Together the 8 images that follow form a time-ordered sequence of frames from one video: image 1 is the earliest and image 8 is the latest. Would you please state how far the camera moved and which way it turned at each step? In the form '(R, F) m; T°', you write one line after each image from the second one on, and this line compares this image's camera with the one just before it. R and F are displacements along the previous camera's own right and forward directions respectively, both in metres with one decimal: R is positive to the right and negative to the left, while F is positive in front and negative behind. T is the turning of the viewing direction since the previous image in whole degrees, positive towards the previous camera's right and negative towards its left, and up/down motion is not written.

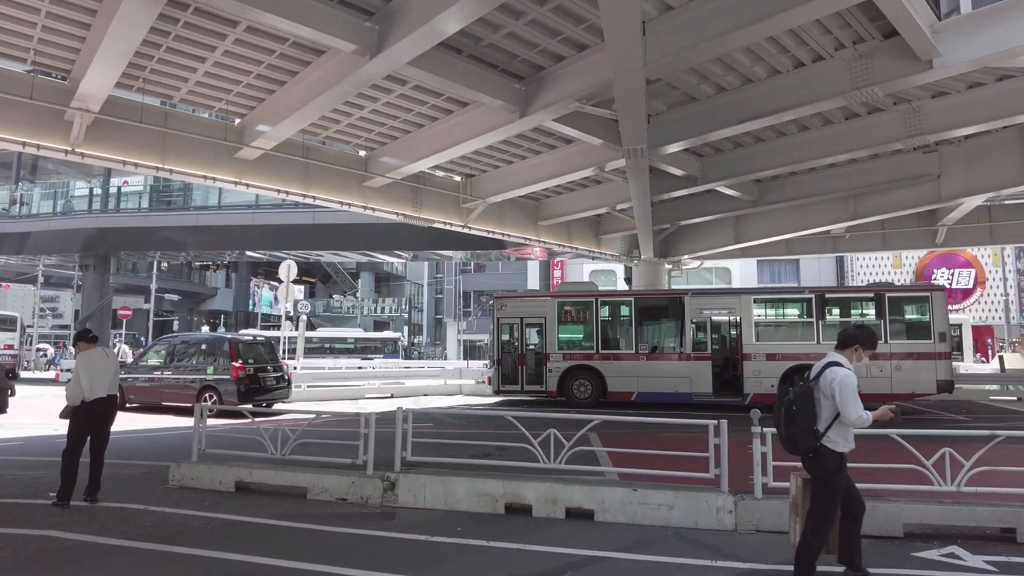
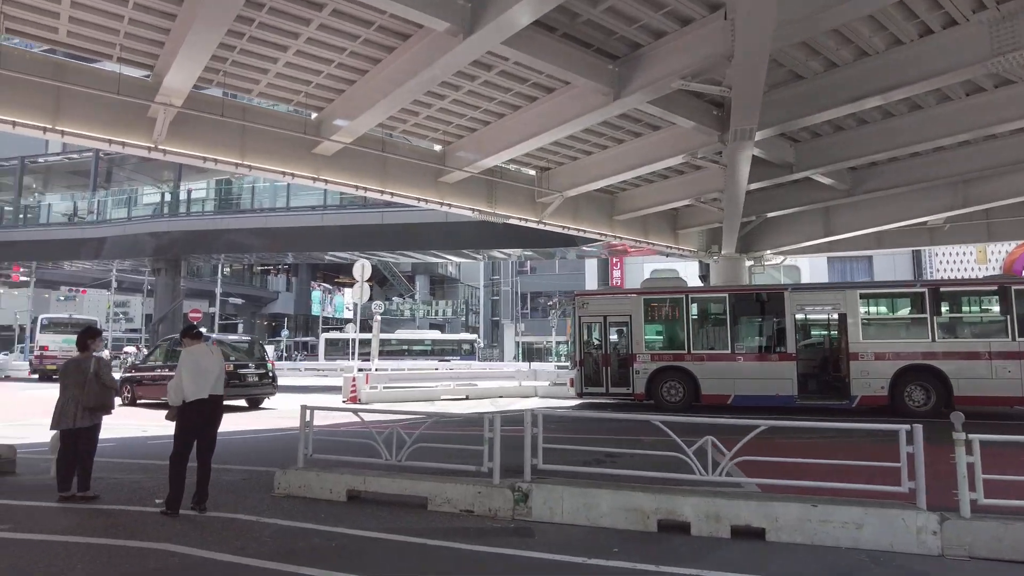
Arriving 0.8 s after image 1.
(-0.8, +0.7) m; -4°
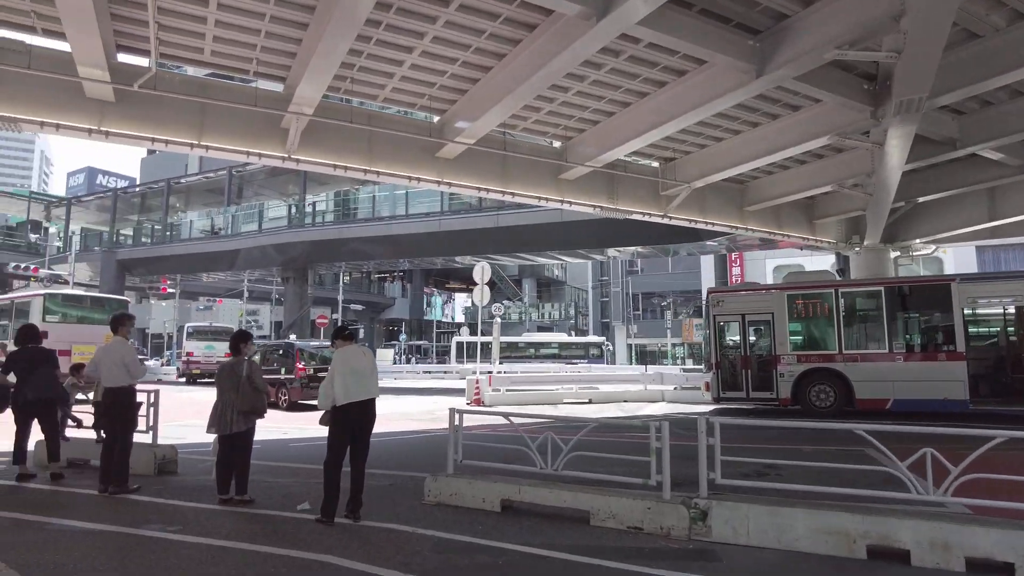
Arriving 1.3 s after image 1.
(-0.5, +0.4) m; -9°
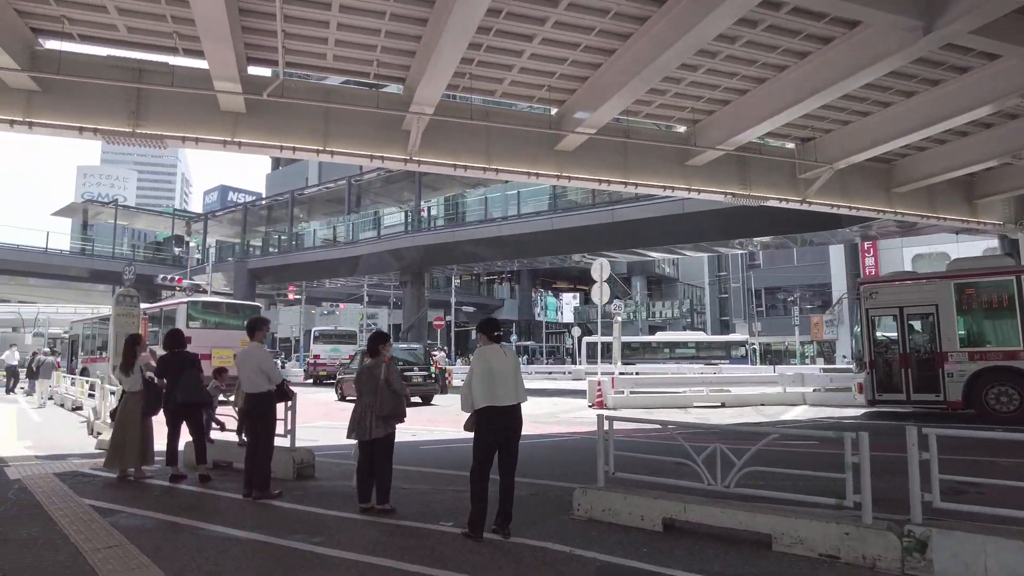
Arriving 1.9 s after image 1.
(-0.4, +0.5) m; -9°
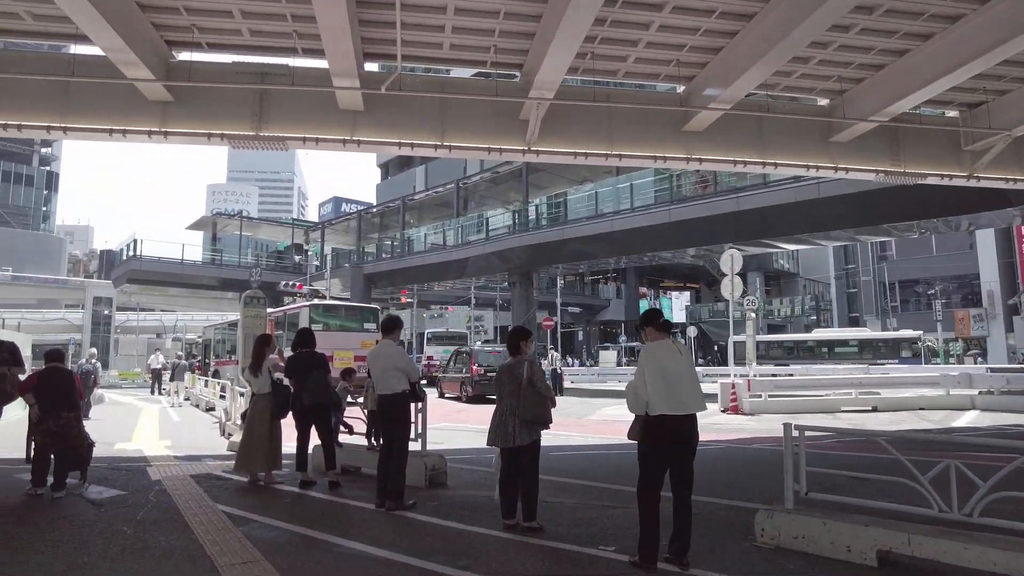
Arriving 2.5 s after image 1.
(-0.4, +0.7) m; -9°
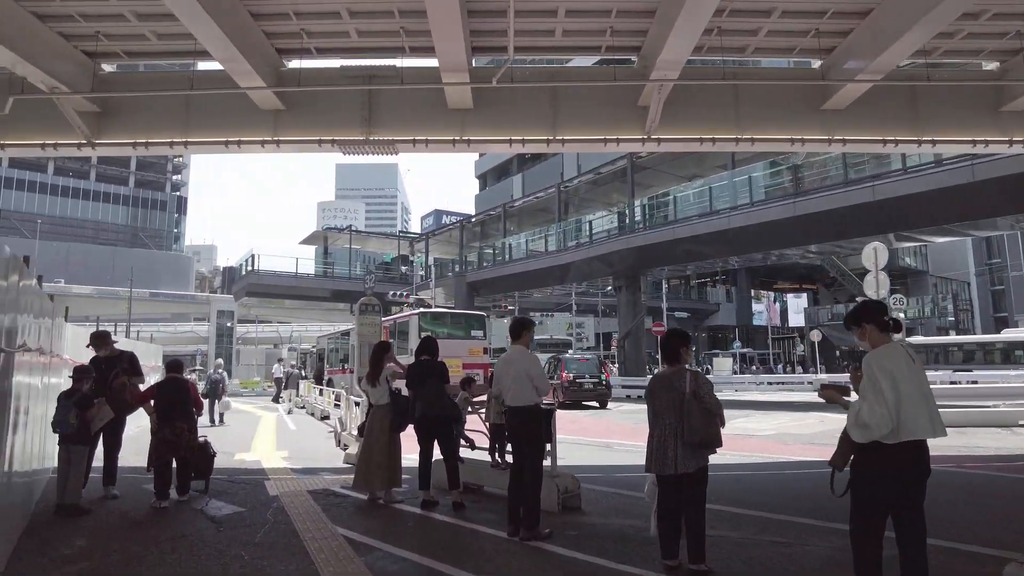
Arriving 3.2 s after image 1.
(-0.4, +0.7) m; -8°
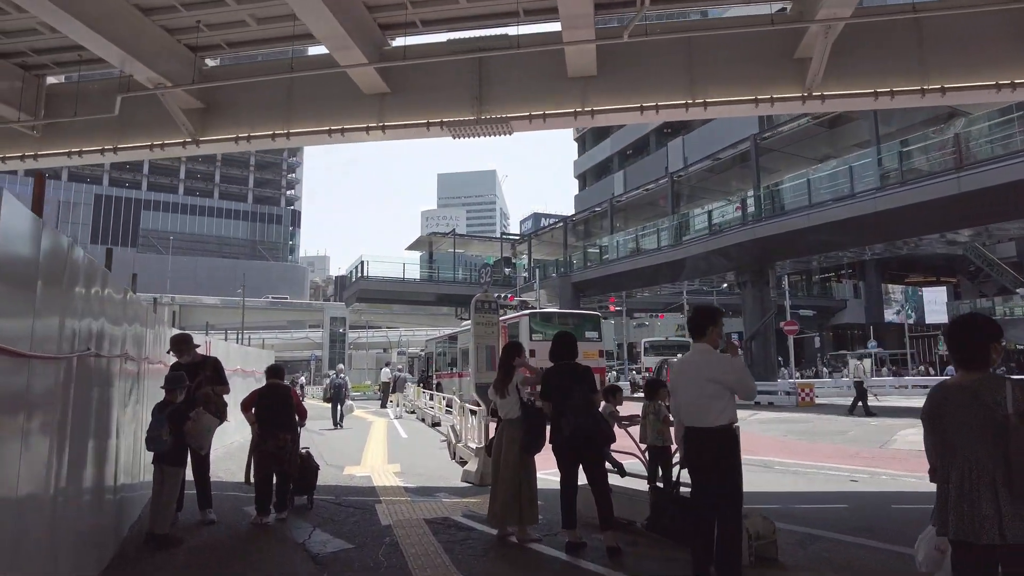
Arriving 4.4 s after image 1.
(-0.5, +1.3) m; -9°
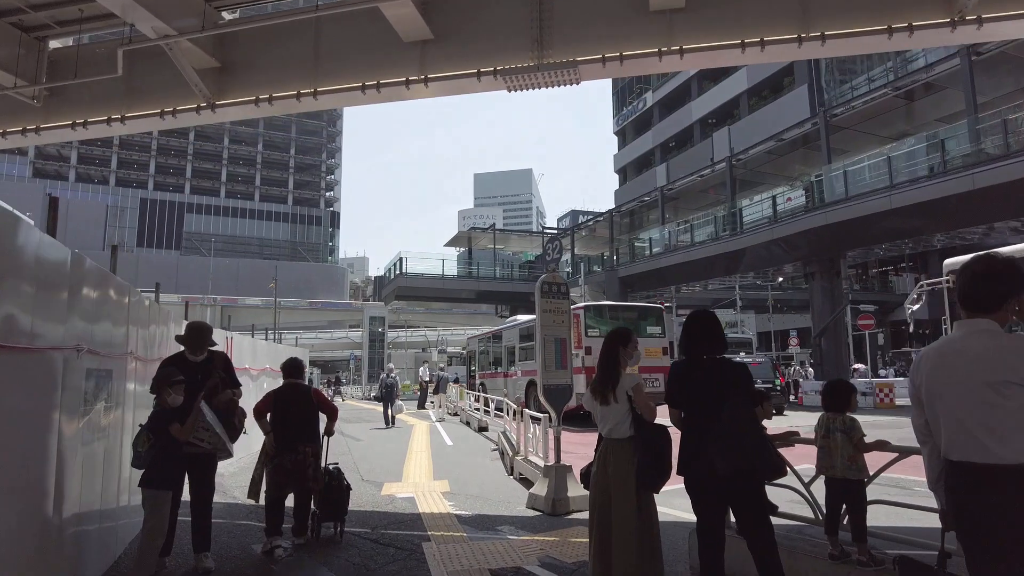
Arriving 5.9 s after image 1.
(-0.4, +1.6) m; -3°
